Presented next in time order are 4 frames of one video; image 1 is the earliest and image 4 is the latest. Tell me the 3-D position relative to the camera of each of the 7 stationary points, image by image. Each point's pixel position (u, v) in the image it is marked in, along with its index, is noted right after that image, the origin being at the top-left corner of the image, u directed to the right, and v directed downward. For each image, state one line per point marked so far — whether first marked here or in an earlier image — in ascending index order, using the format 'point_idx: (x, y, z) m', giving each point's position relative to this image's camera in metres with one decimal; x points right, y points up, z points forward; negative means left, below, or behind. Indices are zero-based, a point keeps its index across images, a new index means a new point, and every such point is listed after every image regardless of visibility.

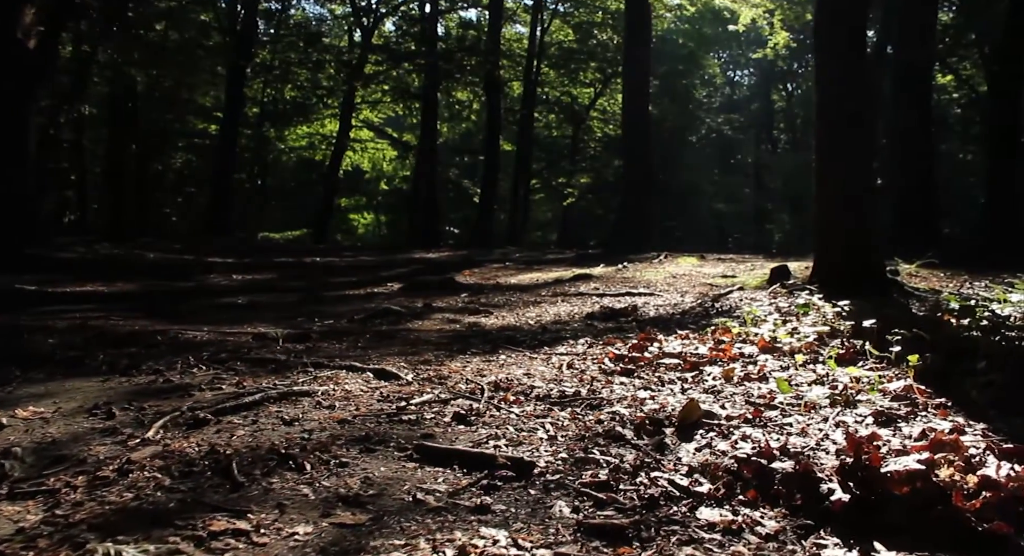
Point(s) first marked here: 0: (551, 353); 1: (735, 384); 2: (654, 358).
0: (+0.2, -0.4, +5.1) m
1: (+0.9, -0.4, +3.8) m
2: (+0.7, -0.4, +4.6) m
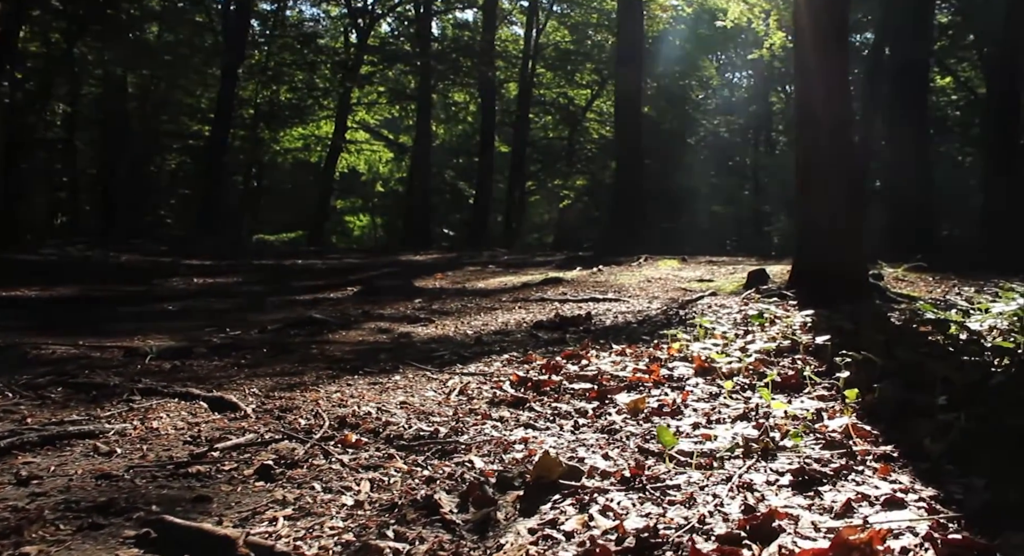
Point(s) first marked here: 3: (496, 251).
0: (-0.3, -0.4, +4.4) m
1: (+0.4, -0.4, +3.0) m
2: (+0.2, -0.4, +3.9) m
3: (-0.3, +0.5, +16.7) m
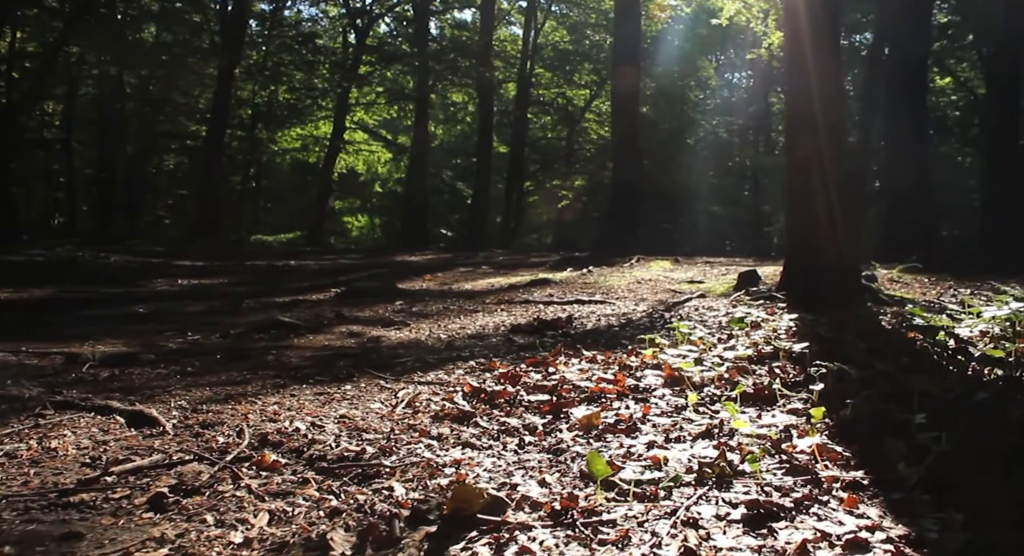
0: (-0.4, -0.4, +4.1) m
1: (+0.2, -0.5, +2.8) m
2: (0.0, -0.4, +3.6) m
3: (-0.4, +0.5, +16.4) m
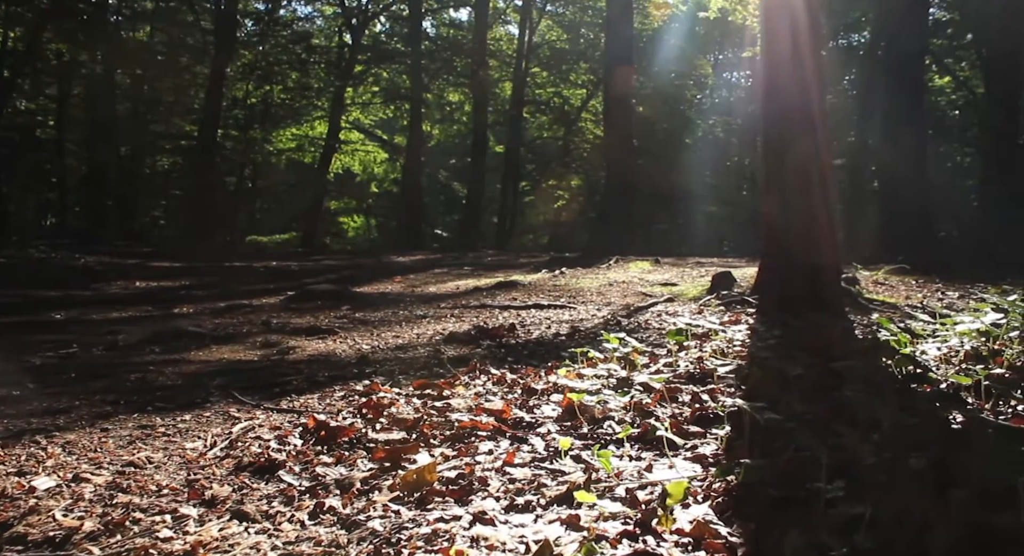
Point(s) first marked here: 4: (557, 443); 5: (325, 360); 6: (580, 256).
0: (-0.9, -0.5, +3.4) m
1: (-0.2, -0.5, +2.1) m
2: (-0.4, -0.5, +2.9) m
3: (-0.9, +0.4, +15.7) m
4: (+0.1, -0.4, +2.7) m
5: (-1.1, -0.4, +5.3) m
6: (+0.5, +0.2, +10.2) m
